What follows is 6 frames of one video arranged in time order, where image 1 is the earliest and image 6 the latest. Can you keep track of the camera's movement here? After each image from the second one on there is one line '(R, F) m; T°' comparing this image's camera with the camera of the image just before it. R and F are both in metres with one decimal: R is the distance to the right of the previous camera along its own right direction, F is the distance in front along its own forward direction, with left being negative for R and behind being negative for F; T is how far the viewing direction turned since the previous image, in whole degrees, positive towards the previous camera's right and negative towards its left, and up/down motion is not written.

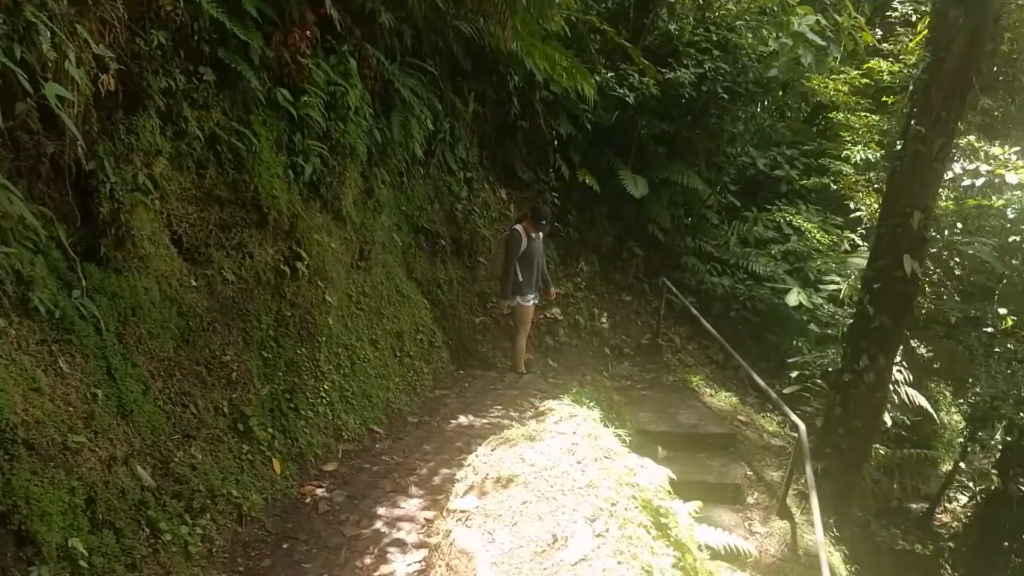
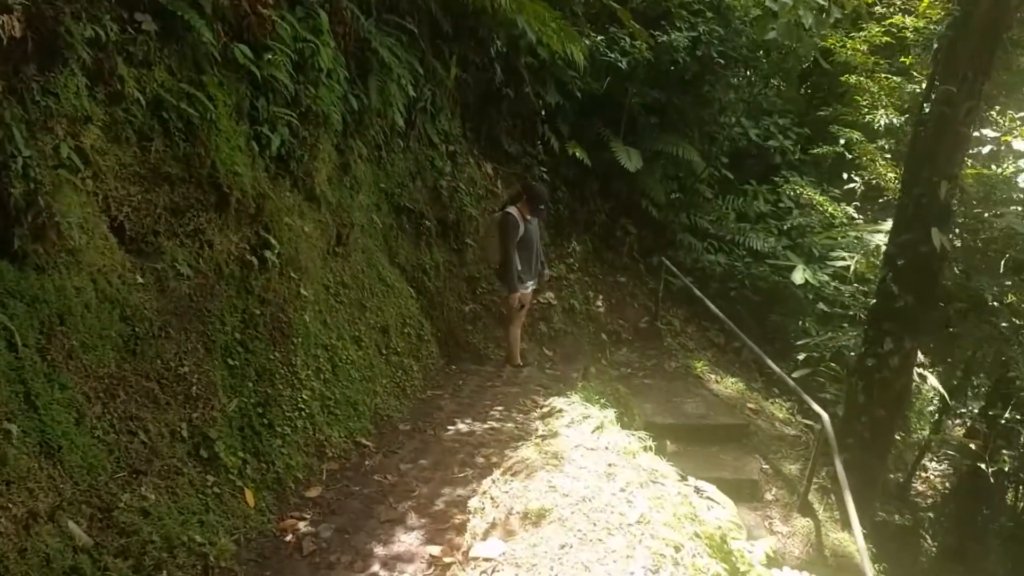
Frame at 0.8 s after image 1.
(-0.2, +0.7) m; +2°
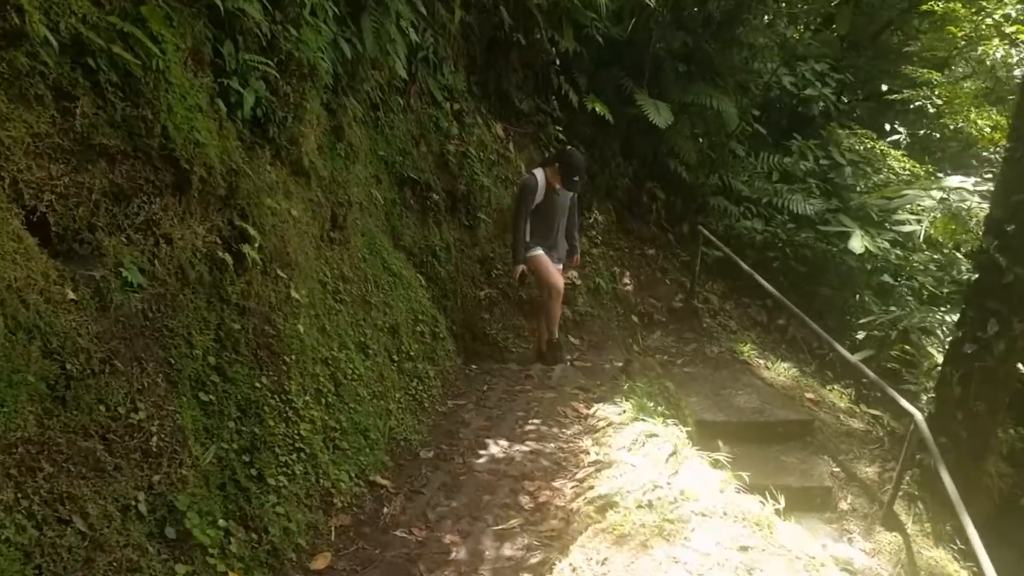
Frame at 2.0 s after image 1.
(-0.3, +1.0) m; +1°
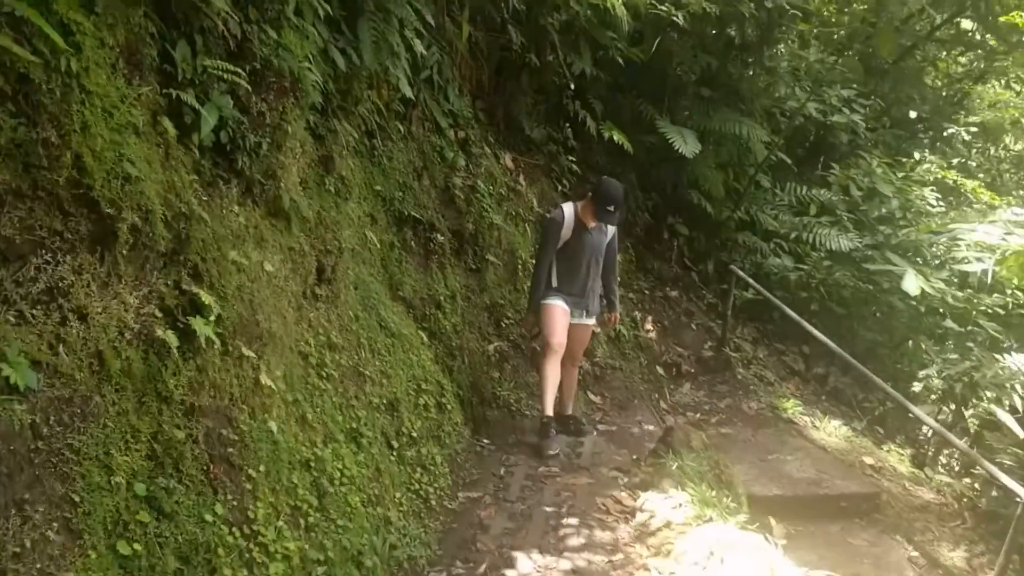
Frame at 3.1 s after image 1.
(-0.2, +0.9) m; +1°
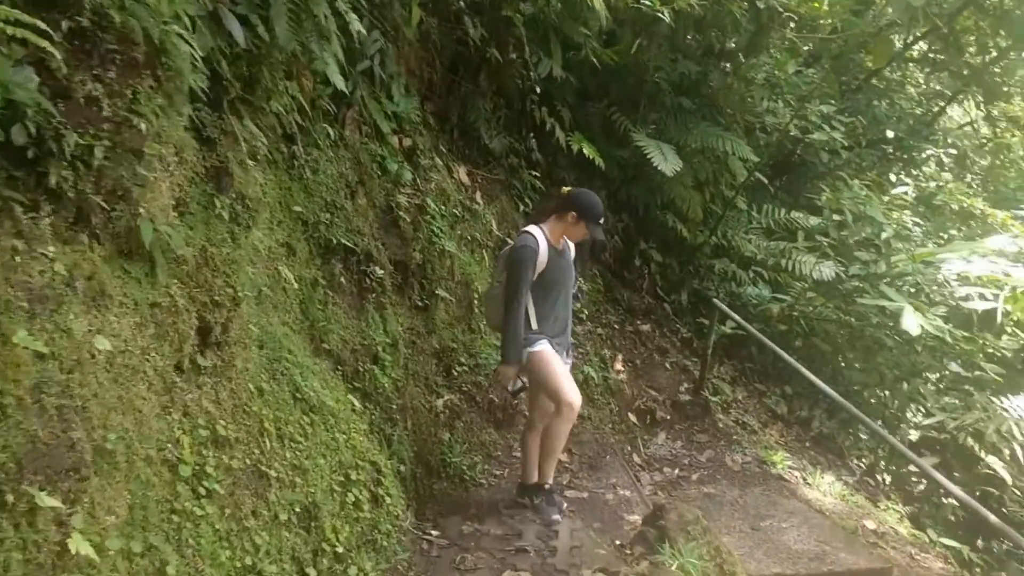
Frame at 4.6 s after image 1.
(-0.1, +1.0) m; +4°
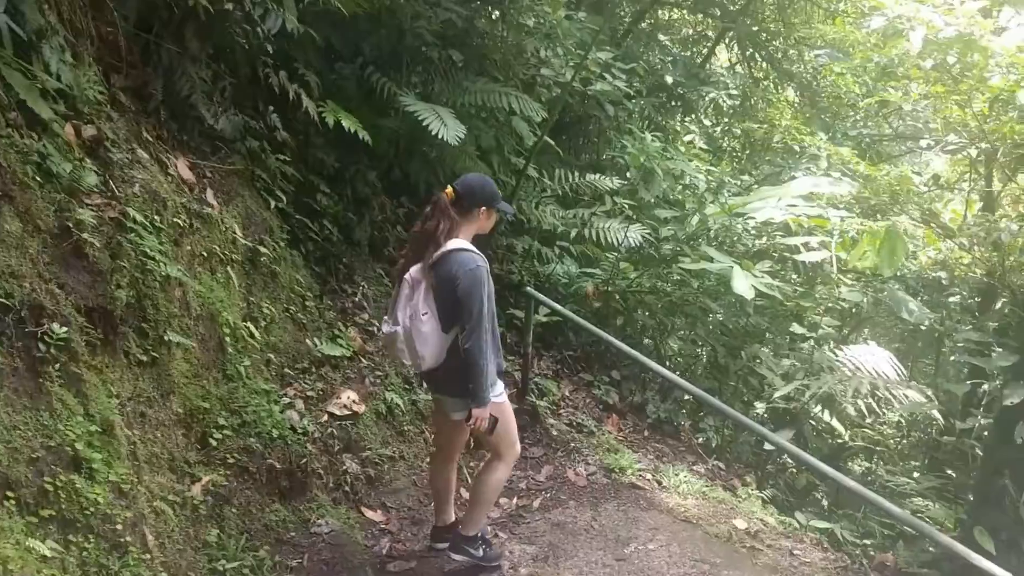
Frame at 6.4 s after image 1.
(0.0, +1.0) m; +16°
